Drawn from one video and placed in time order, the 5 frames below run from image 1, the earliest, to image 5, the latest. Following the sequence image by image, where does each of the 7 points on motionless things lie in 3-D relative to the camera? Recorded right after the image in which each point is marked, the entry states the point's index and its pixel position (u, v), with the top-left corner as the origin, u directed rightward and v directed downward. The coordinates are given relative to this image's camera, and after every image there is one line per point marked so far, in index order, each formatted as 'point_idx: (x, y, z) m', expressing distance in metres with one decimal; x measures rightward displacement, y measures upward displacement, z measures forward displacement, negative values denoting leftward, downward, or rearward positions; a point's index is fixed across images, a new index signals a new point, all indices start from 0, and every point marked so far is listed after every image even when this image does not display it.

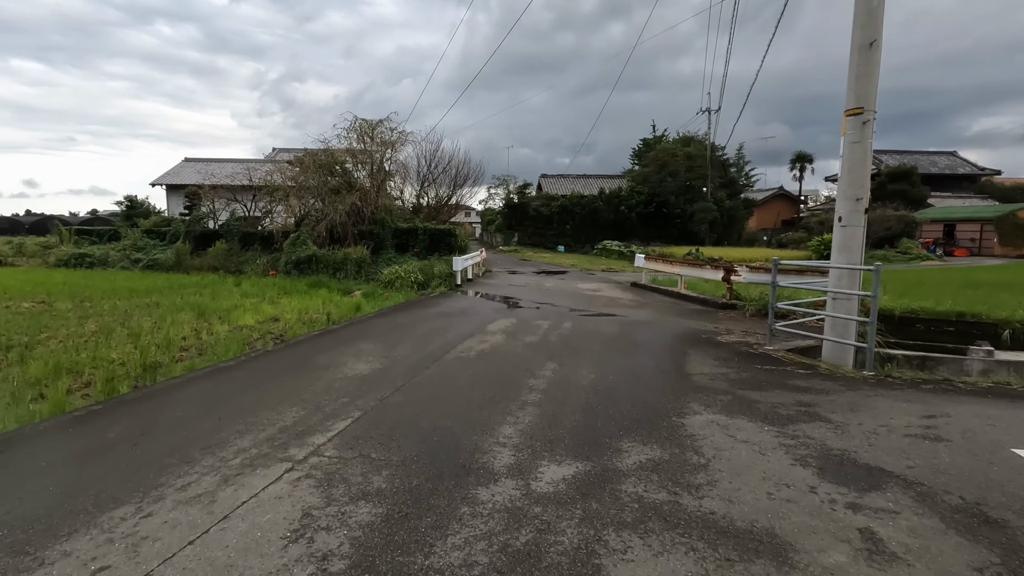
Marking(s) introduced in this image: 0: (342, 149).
0: (-5.7, +4.7, +18.2) m
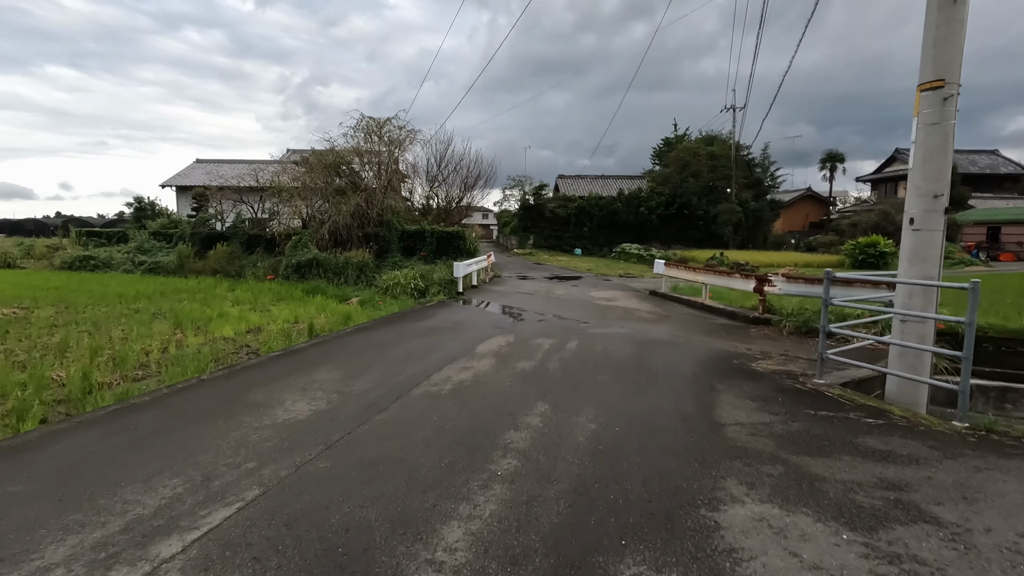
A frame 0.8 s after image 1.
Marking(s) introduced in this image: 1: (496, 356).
0: (-5.3, +4.6, +17.6) m
1: (-0.1, -0.6, +4.8) m
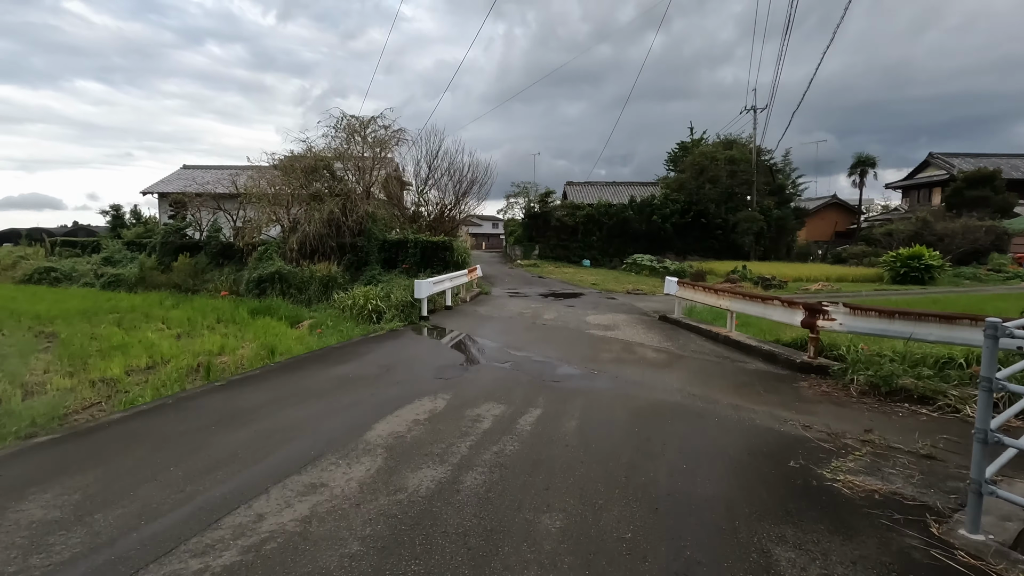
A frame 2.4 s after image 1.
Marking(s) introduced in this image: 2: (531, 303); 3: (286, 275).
0: (-5.5, +4.1, +15.9) m
1: (-0.7, -0.9, +2.9) m
2: (+0.4, -0.3, +10.7) m
3: (-5.2, +0.3, +12.2) m
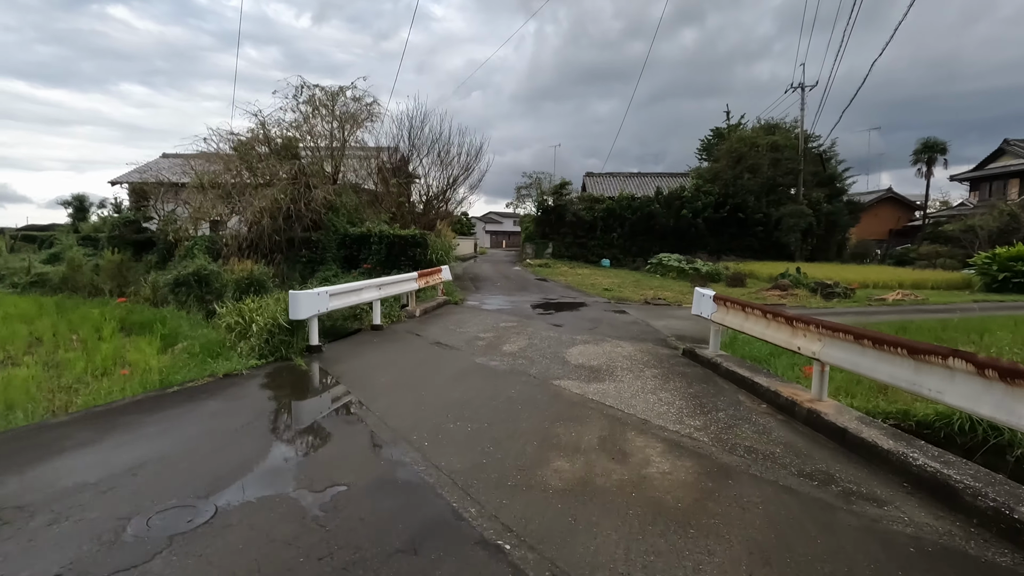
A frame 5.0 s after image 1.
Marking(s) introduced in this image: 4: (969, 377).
0: (-5.6, +4.0, +13.2) m
1: (-1.6, -1.0, 0.0) m
2: (-0.1, -0.5, +7.7) m
3: (-5.6, +0.2, +9.5) m
4: (+2.1, -0.4, +2.4) m
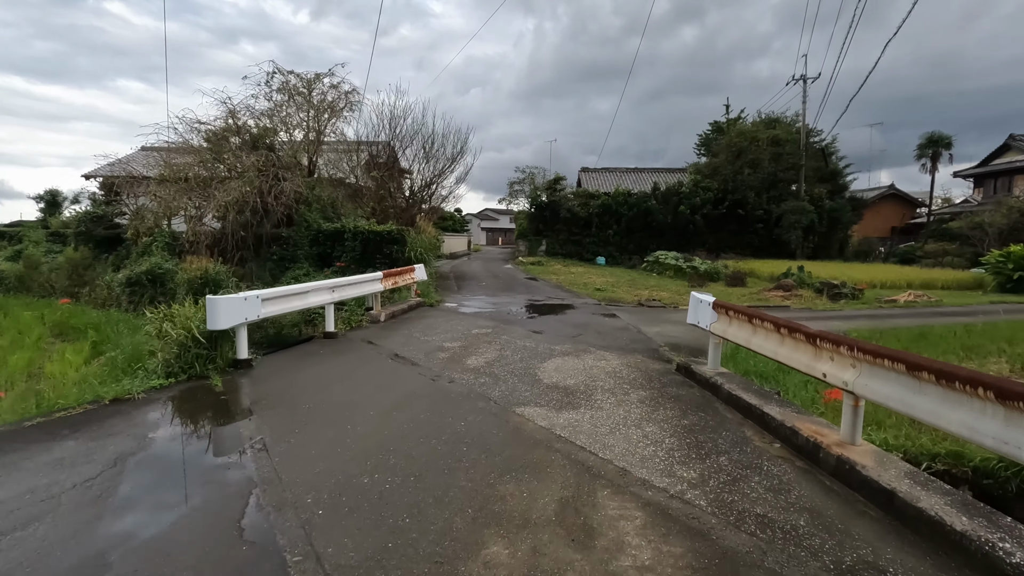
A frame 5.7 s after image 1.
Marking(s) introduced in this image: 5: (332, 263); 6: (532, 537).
0: (-5.9, +4.0, +12.3) m
1: (-1.9, -1.1, -0.8) m
2: (-0.4, -0.5, +6.9) m
3: (-5.9, +0.2, +8.7) m
4: (+1.8, -0.4, +1.6) m
5: (-4.0, +0.6, +11.9) m
6: (+0.1, -0.9, +2.0) m
